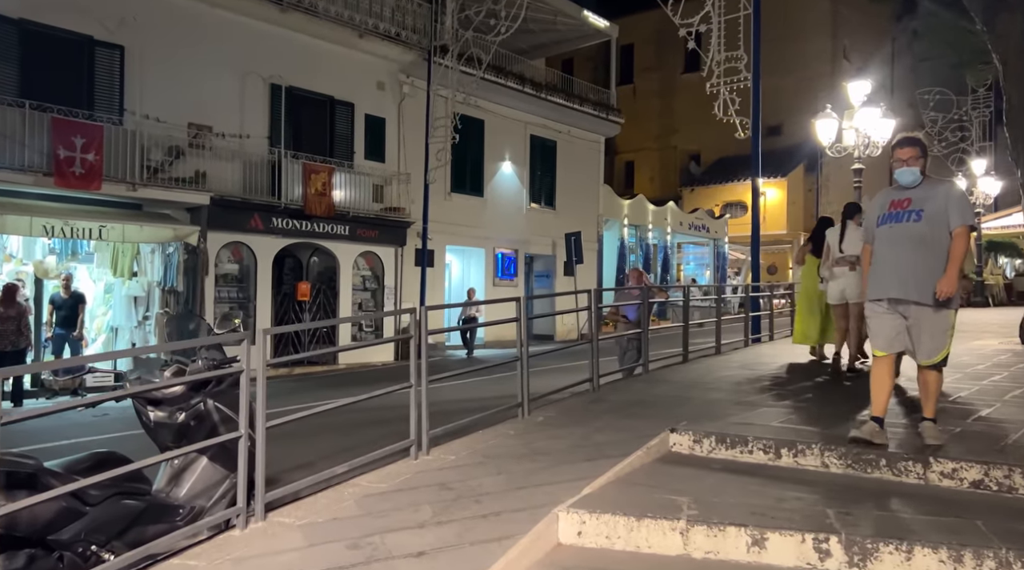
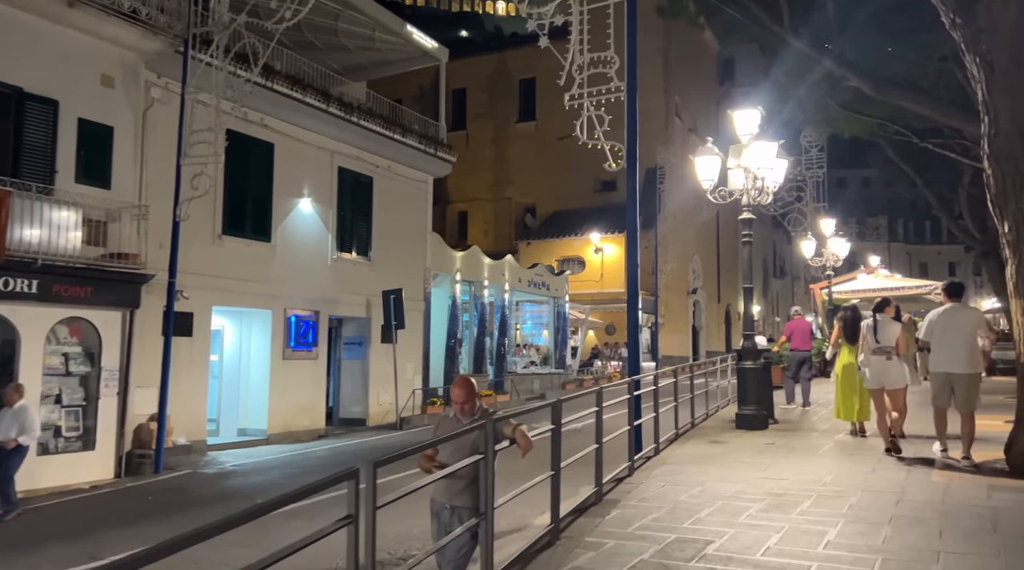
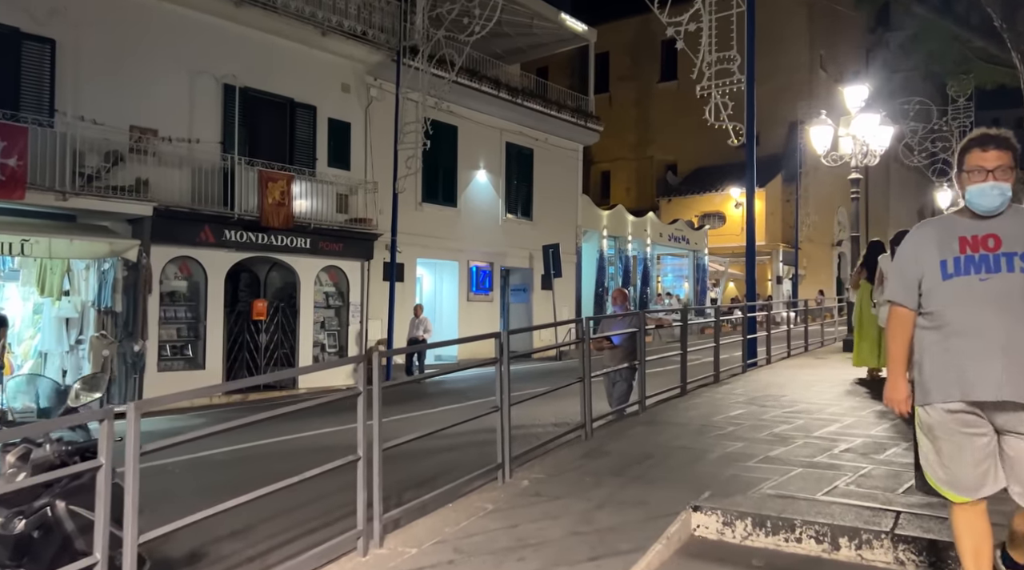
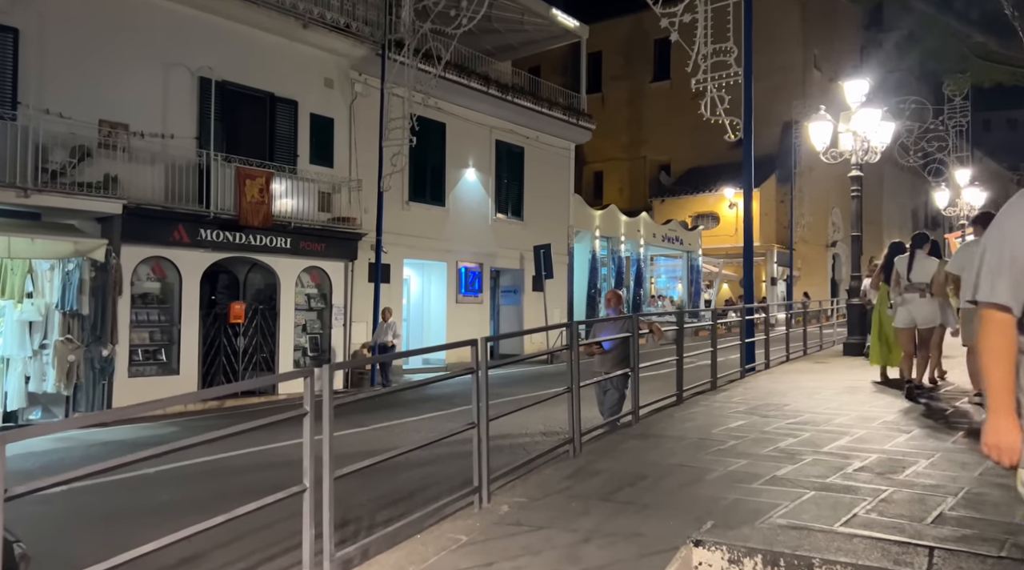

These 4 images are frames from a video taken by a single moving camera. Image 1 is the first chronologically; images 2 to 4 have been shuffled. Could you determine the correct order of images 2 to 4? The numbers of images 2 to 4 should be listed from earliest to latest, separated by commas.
3, 4, 2
